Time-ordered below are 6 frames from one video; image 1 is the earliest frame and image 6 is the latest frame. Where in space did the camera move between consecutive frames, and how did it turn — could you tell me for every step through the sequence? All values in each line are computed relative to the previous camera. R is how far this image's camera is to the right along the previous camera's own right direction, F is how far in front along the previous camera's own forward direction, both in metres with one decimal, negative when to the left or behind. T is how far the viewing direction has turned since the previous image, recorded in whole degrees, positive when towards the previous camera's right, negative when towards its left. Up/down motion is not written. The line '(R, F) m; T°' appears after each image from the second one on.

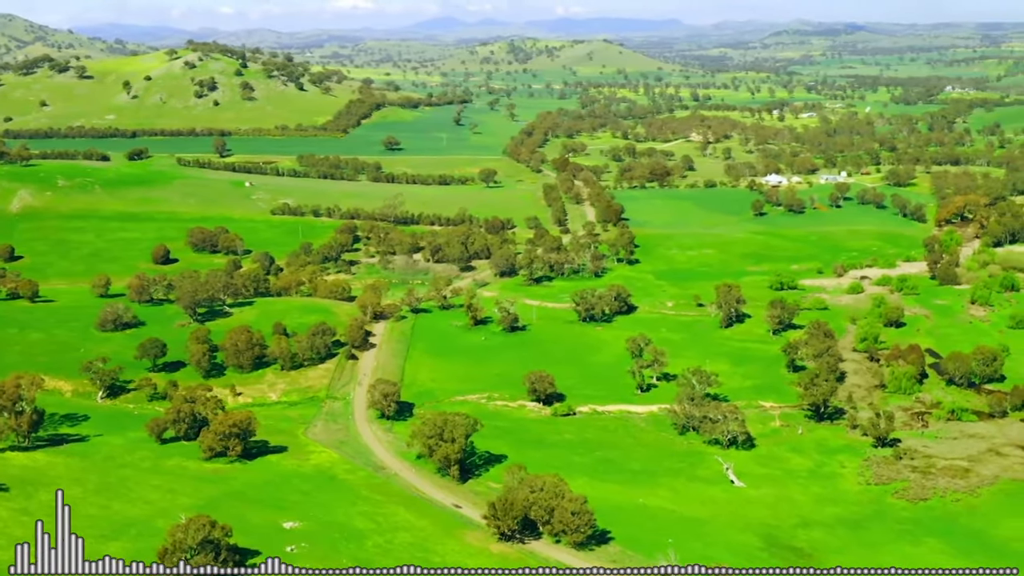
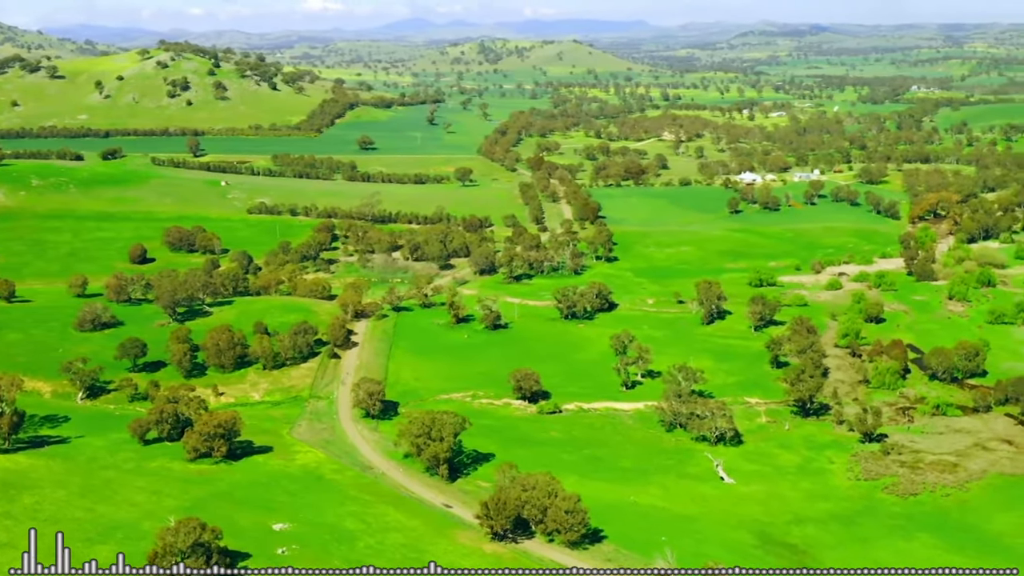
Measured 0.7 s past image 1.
(-0.4, +0.4) m; +1°
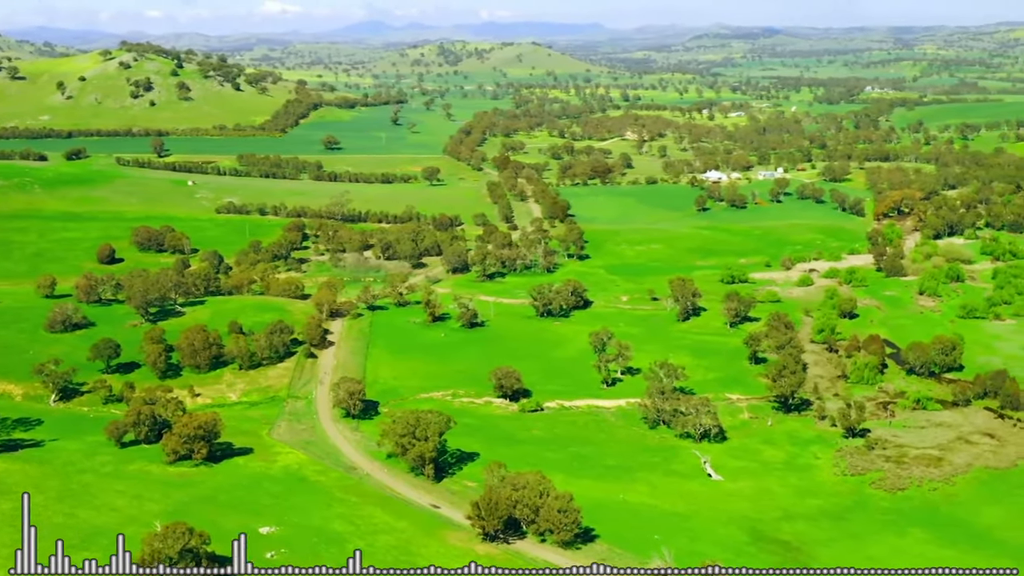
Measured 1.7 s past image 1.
(-0.6, +0.6) m; +2°
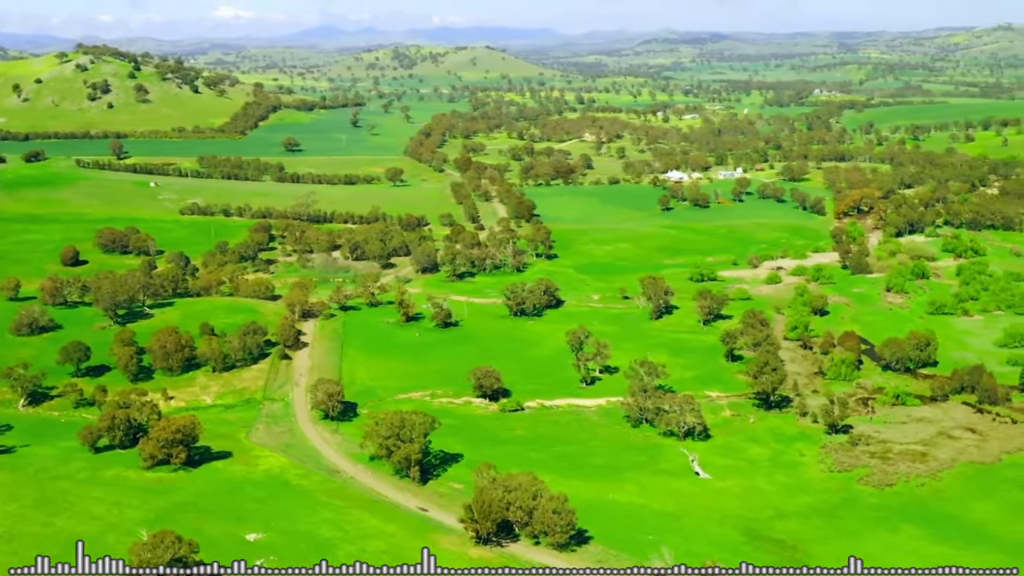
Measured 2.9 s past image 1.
(-0.8, +0.7) m; +2°
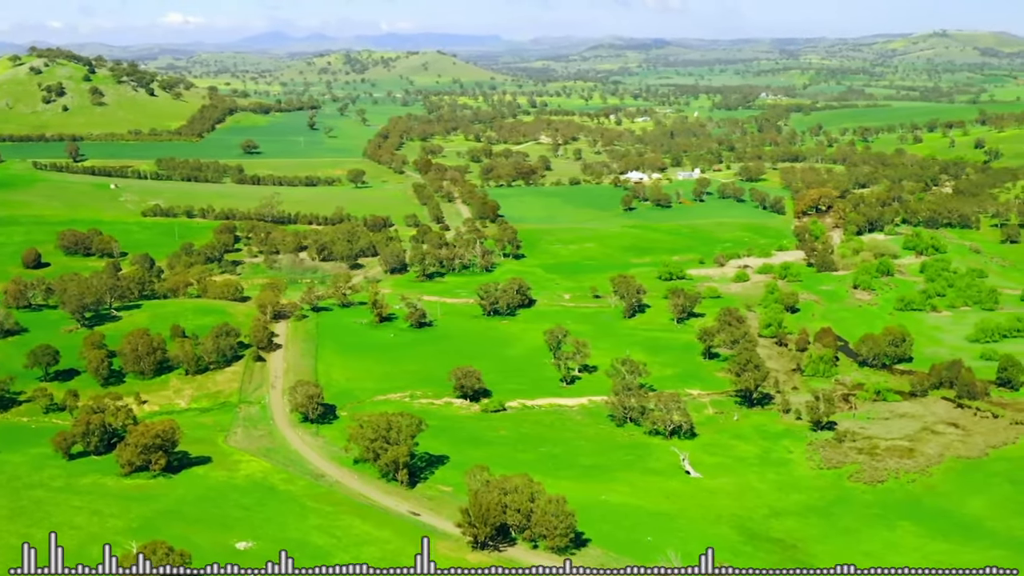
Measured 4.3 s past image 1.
(-0.9, +0.8) m; +2°
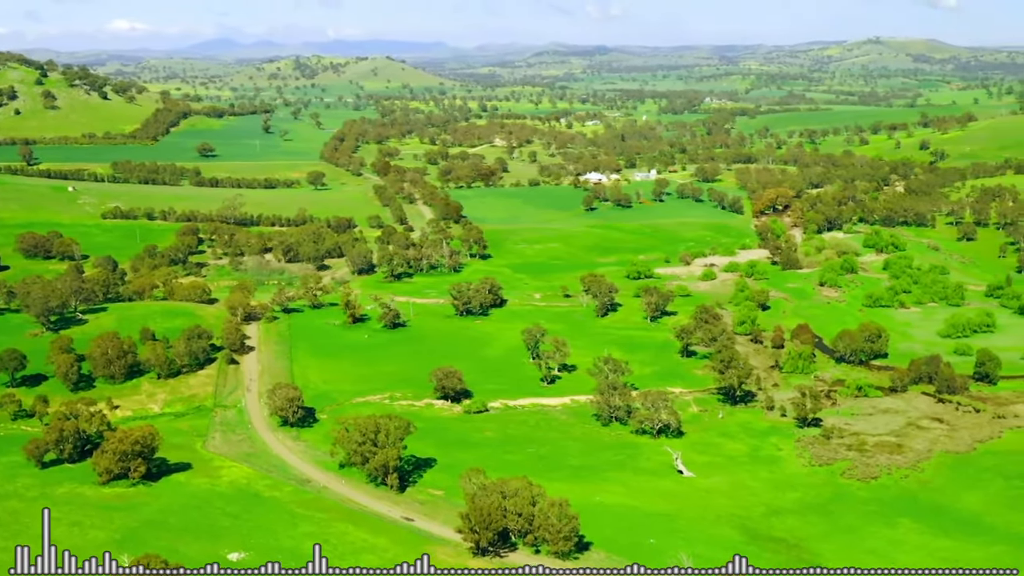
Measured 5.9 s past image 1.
(-1.1, +0.8) m; +2°
